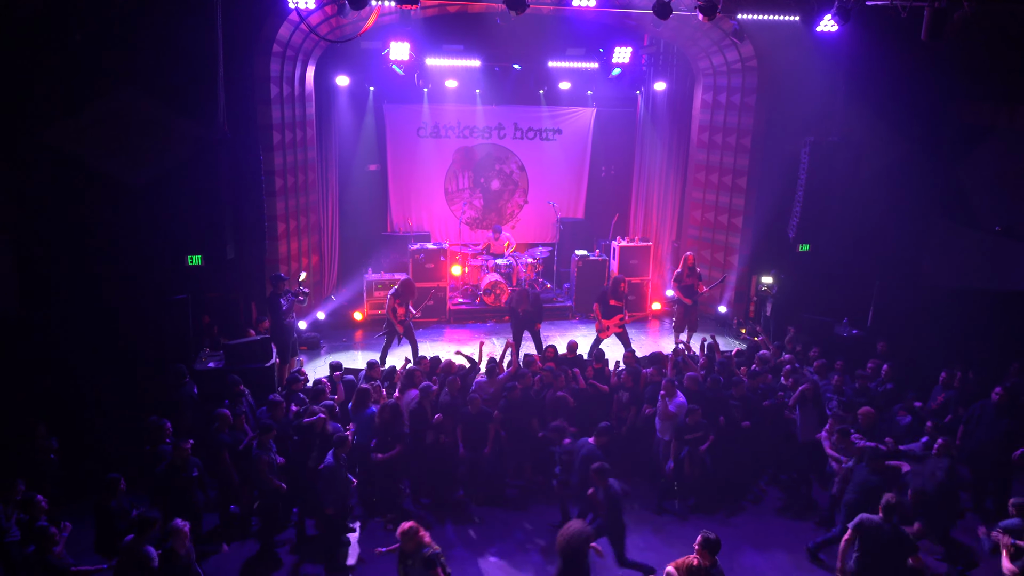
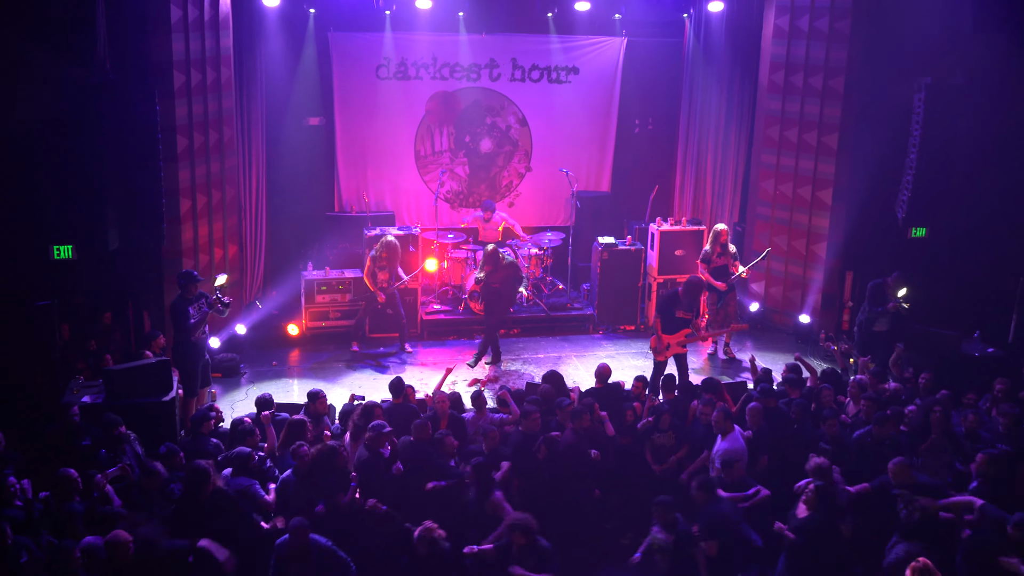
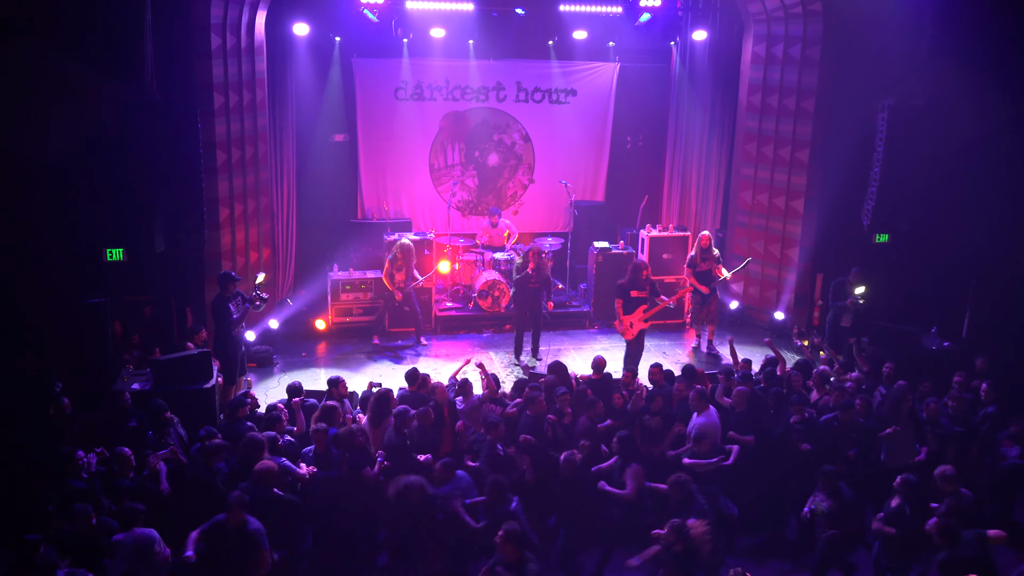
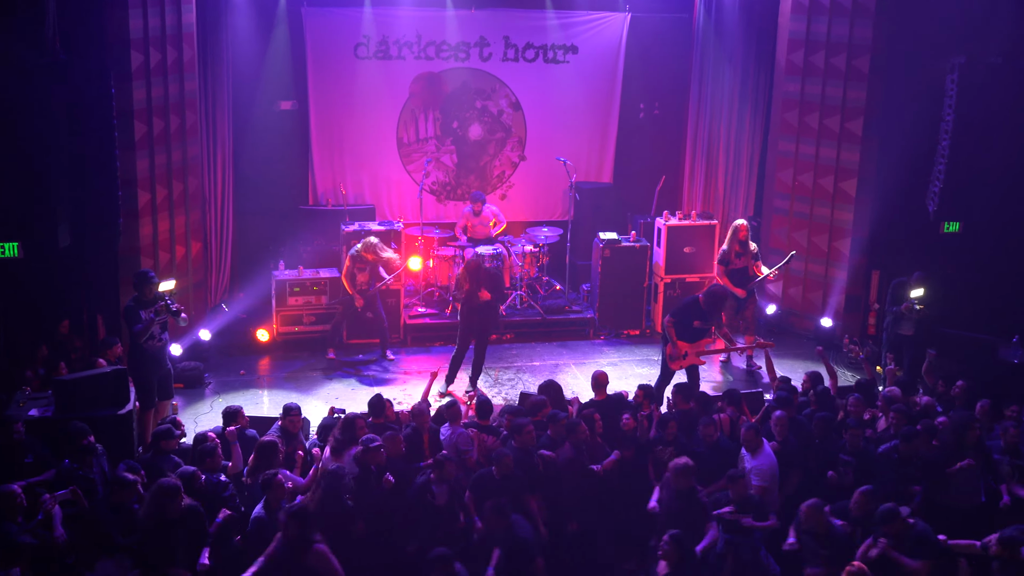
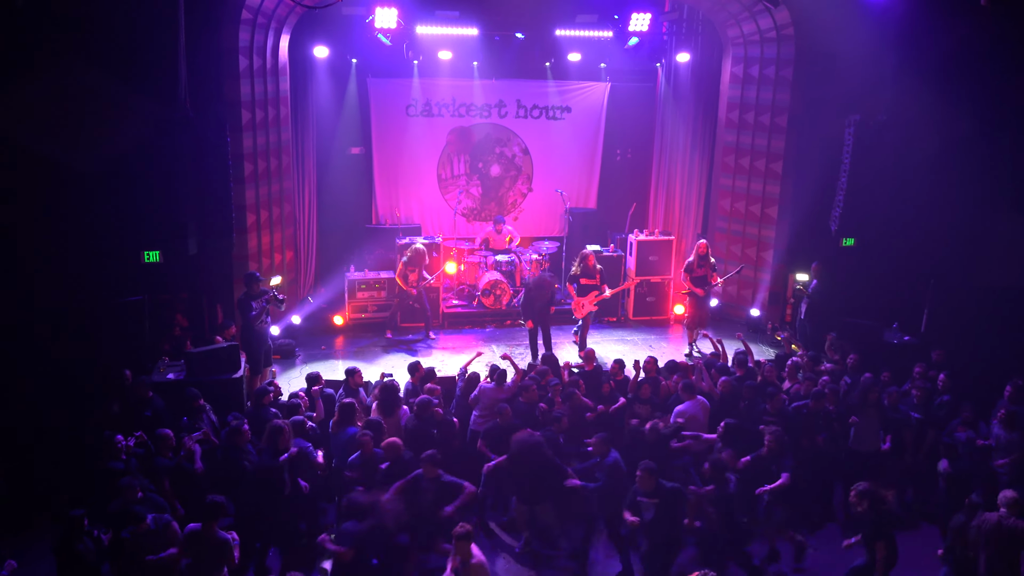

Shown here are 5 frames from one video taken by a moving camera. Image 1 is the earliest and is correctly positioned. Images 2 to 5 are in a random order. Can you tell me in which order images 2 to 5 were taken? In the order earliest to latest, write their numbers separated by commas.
5, 3, 2, 4
